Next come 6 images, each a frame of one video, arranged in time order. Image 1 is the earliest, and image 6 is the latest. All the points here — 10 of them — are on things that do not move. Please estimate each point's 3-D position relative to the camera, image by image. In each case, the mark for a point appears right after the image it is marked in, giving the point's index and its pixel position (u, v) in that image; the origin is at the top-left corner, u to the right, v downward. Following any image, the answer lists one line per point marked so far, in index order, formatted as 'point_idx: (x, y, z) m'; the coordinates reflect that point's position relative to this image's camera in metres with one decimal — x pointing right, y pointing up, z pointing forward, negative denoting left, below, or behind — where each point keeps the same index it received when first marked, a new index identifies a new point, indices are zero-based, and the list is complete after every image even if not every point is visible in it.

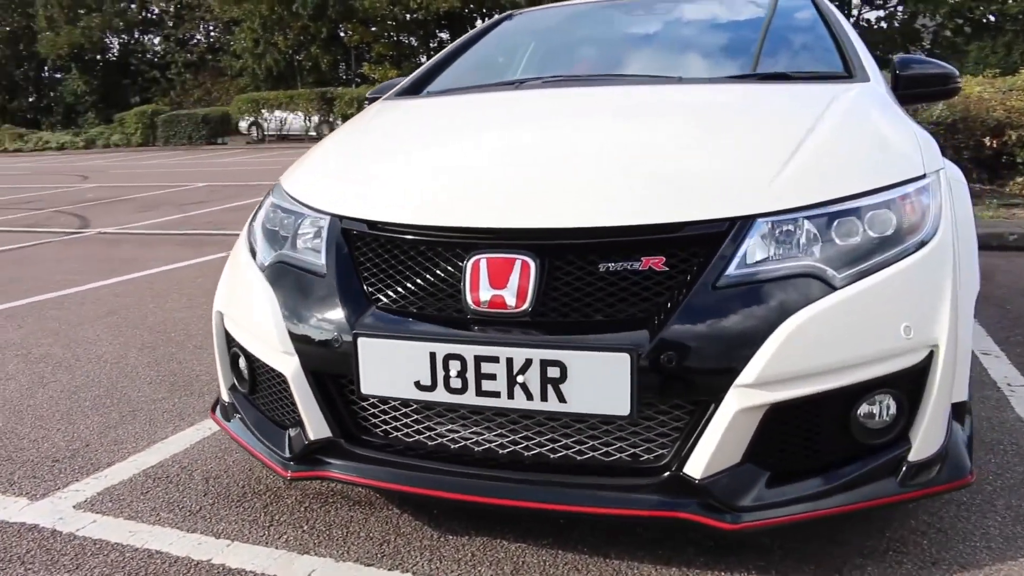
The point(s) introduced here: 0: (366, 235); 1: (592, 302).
0: (-0.3, +0.1, +2.2) m
1: (+0.2, 0.0, +1.9) m
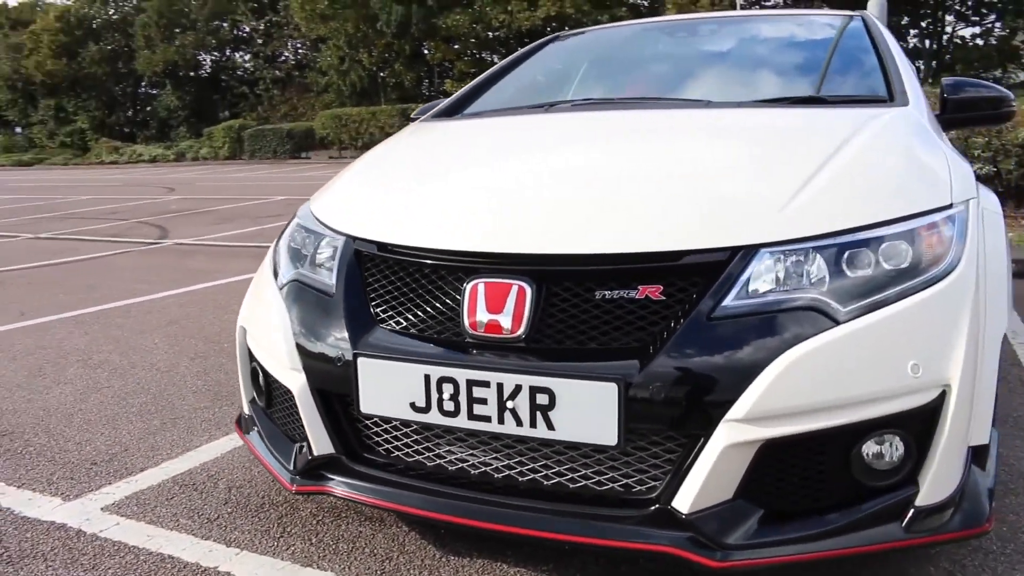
0: (-0.3, +0.1, +2.2) m
1: (+0.1, -0.1, +1.9) m
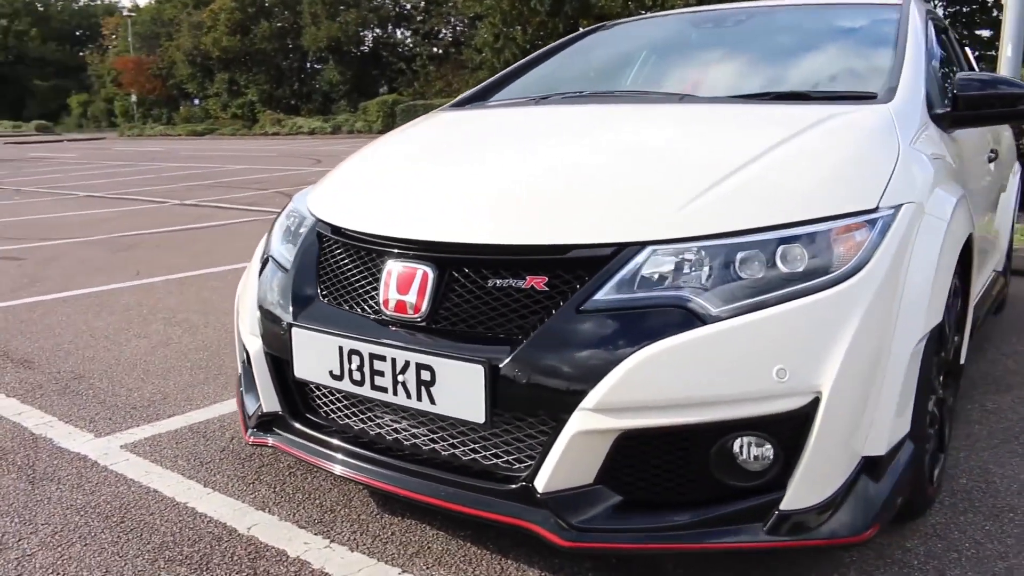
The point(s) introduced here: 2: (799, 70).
0: (-0.5, +0.1, +2.4) m
1: (-0.1, -0.1, +2.0) m
2: (+1.0, +0.8, +3.2) m
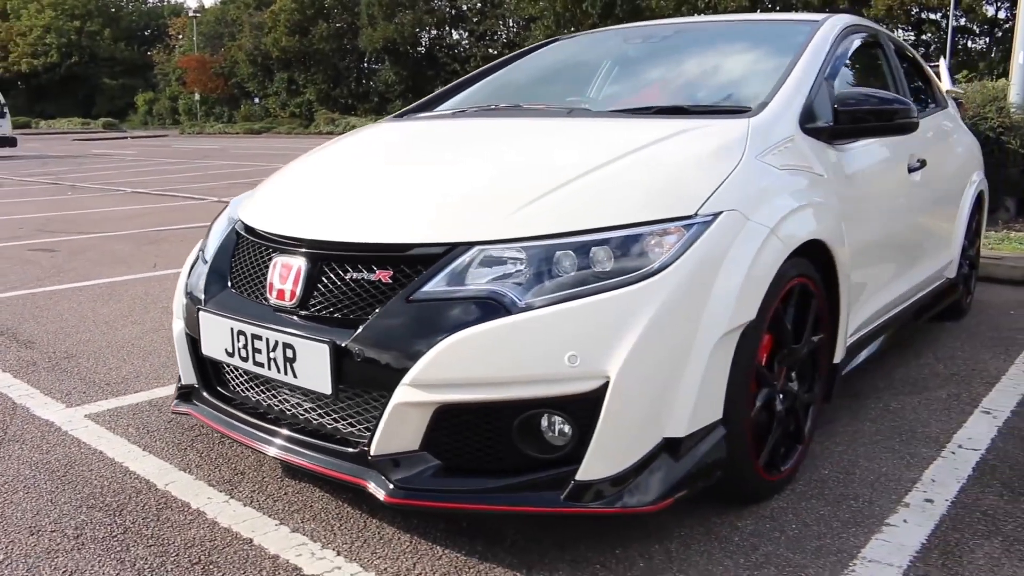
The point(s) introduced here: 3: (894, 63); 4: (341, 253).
0: (-0.8, +0.2, +2.8) m
1: (-0.5, 0.0, +2.4) m
2: (+0.7, +0.8, +3.4) m
3: (+1.9, +1.1, +4.4) m
4: (-0.5, +0.1, +2.4) m
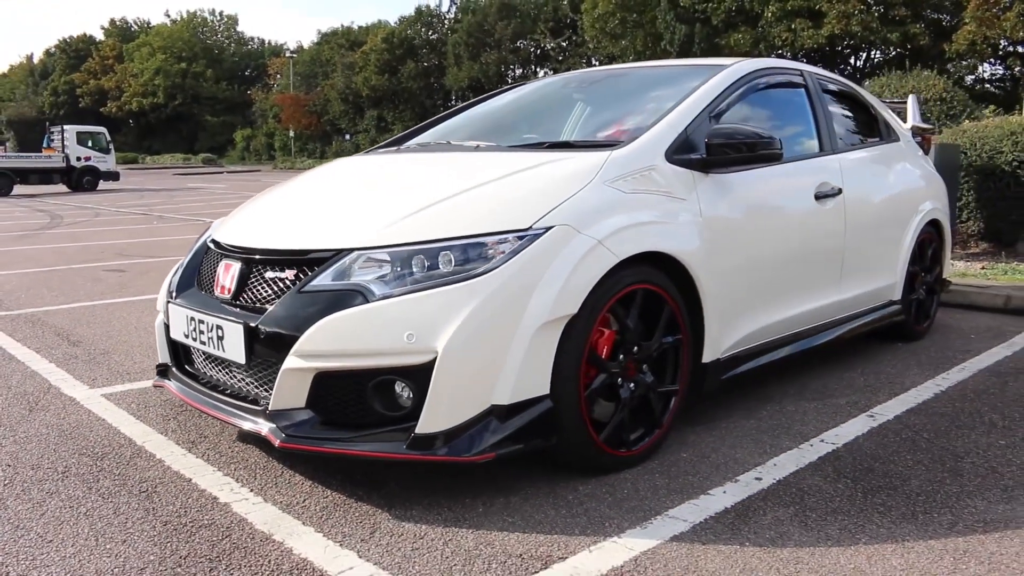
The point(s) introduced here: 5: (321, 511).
0: (-1.2, +0.2, +3.5) m
1: (-0.9, 0.0, +3.1) m
2: (+0.4, +0.8, +4.0) m
3: (+1.7, +1.0, +4.9) m
4: (-0.9, +0.1, +3.1) m
5: (-0.6, -0.7, +2.8) m
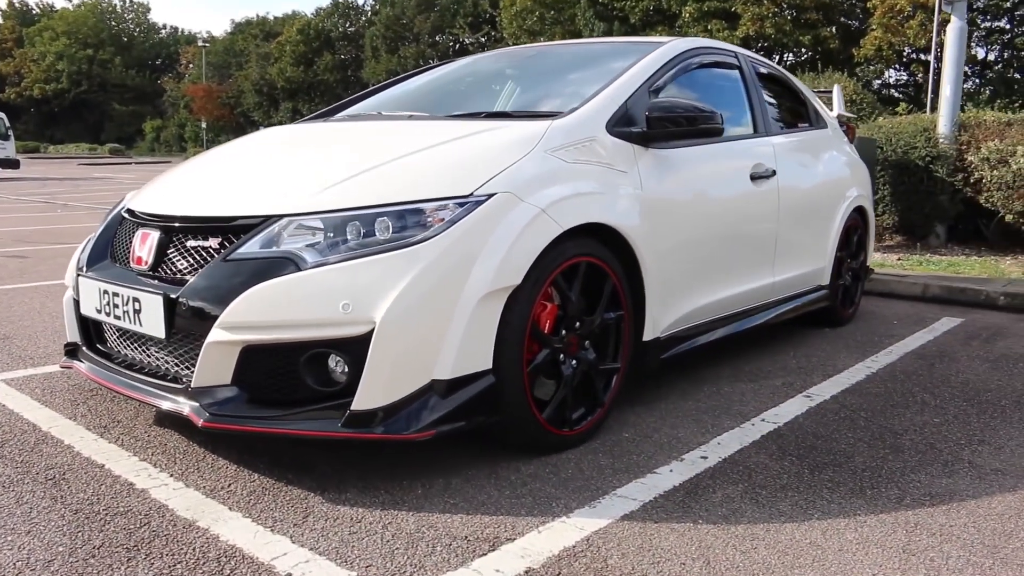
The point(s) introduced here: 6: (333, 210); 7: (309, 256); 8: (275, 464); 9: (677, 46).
0: (-1.4, +0.3, +3.3) m
1: (-1.1, +0.1, +2.8) m
2: (+0.1, +0.8, +3.9) m
3: (+1.3, +1.1, +4.9) m
4: (-1.0, +0.2, +2.8) m
5: (-0.8, -0.6, +2.6) m
6: (-0.5, +0.2, +2.7) m
7: (-0.6, +0.1, +2.6) m
8: (-0.8, -0.6, +2.9) m
9: (+0.8, +1.2, +4.3) m
